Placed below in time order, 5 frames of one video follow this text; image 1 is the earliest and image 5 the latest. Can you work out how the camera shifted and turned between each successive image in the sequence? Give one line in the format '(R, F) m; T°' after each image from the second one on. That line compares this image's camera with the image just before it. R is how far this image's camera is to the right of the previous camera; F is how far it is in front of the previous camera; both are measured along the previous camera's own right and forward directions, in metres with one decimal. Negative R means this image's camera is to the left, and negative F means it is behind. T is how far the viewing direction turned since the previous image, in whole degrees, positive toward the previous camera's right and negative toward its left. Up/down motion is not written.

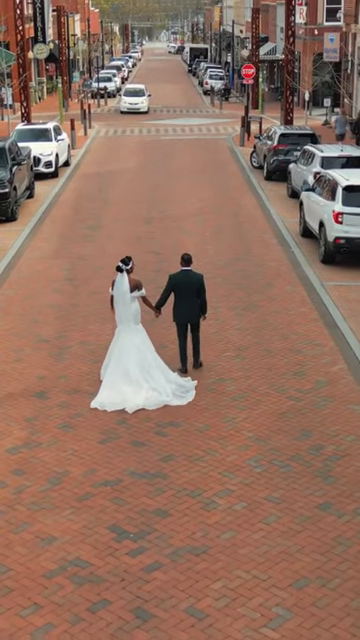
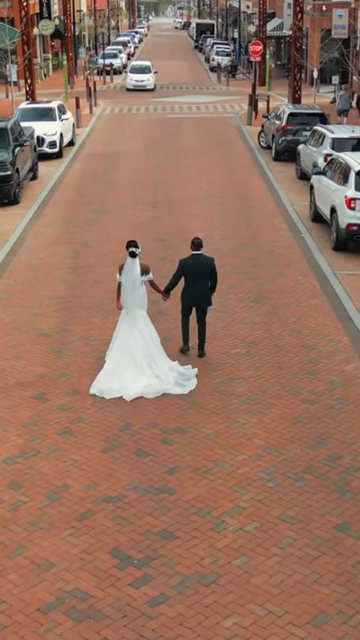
(0.0, +0.6) m; 0°
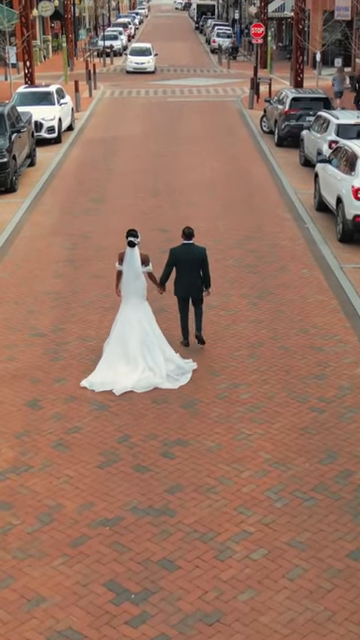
(0.0, +0.5) m; 0°
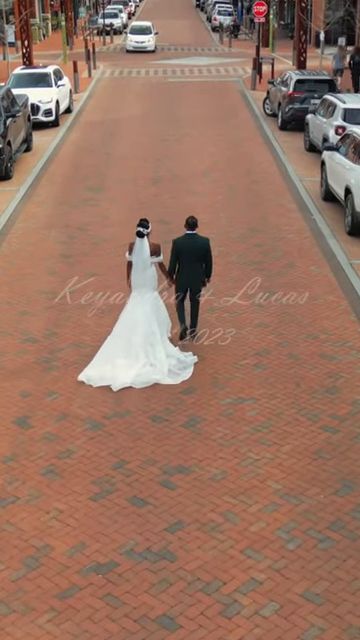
(0.0, +0.7) m; 0°
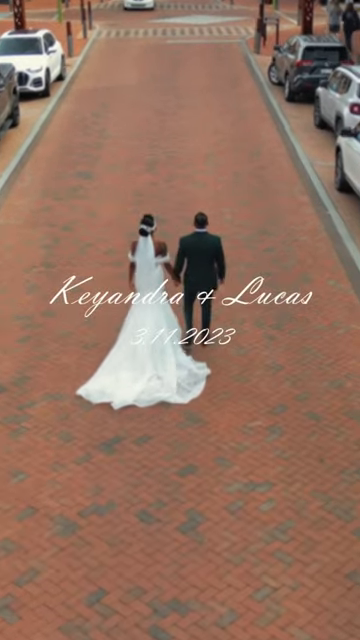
(0.0, +1.8) m; 0°
